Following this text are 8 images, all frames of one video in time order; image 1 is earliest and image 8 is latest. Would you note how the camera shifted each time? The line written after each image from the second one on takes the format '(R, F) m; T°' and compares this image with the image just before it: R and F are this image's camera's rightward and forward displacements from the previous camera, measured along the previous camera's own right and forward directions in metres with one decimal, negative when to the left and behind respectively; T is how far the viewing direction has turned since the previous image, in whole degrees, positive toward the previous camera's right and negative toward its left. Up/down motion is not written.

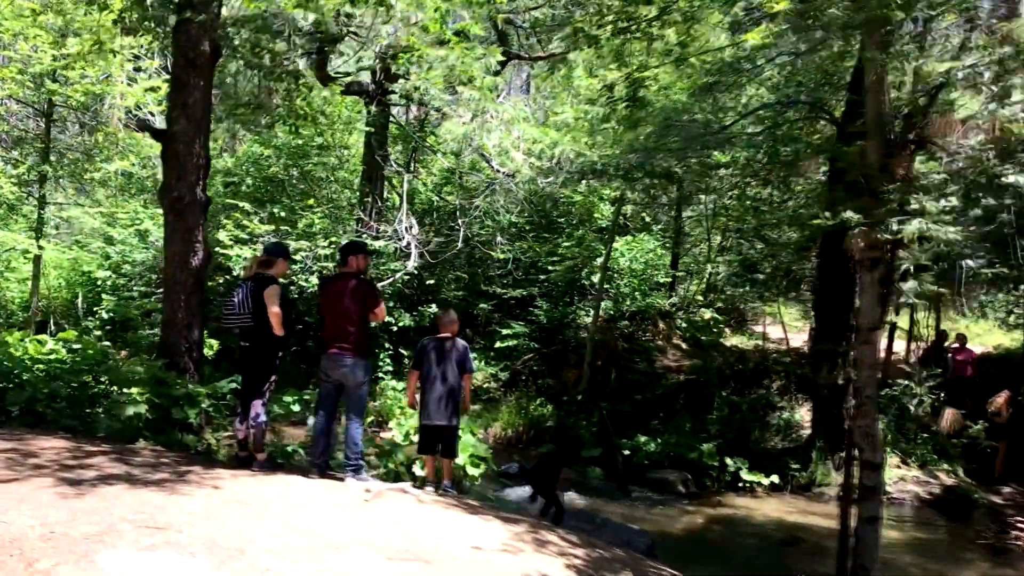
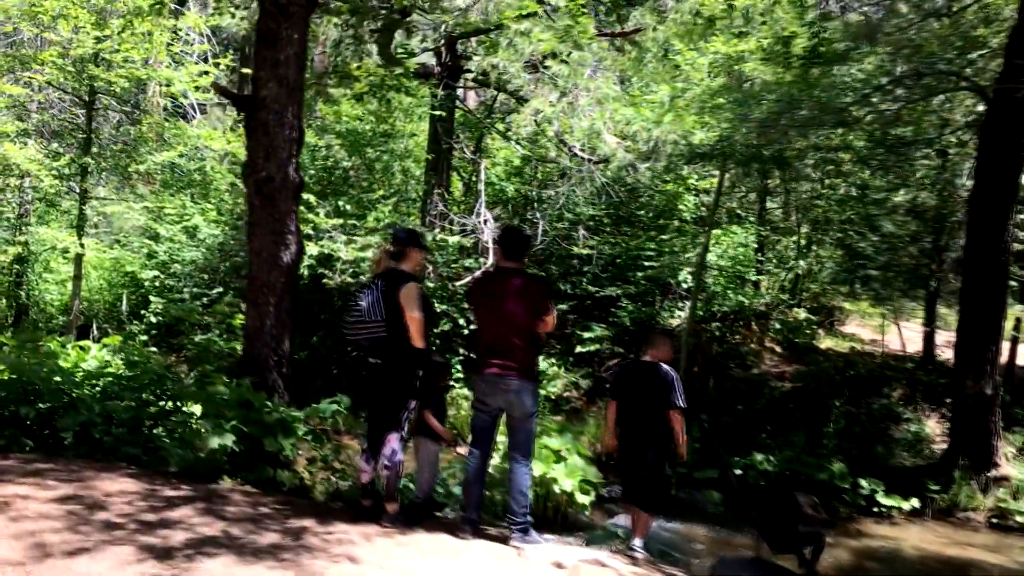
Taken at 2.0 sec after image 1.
(-0.7, +1.1) m; -2°
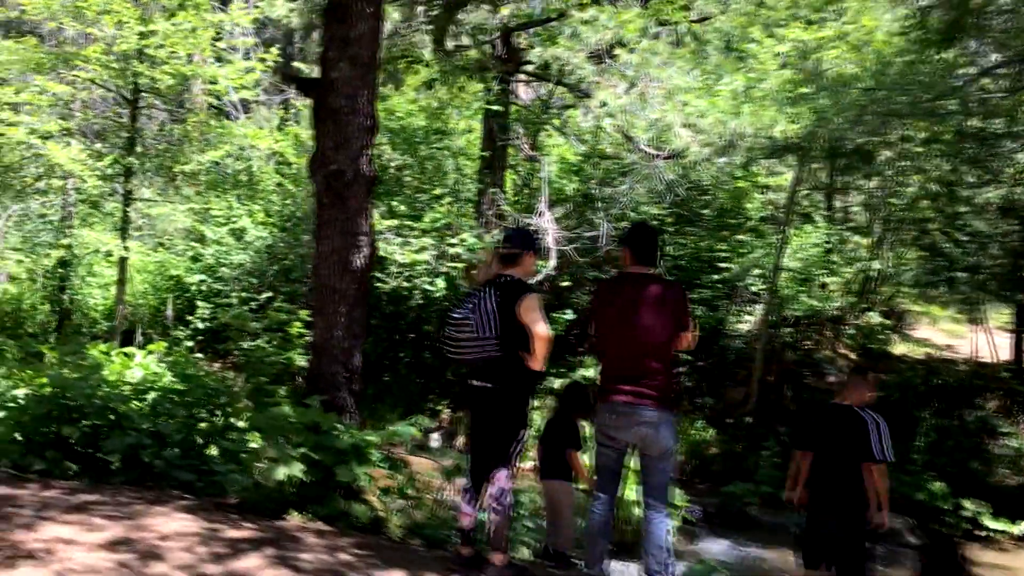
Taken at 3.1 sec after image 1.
(-0.3, +0.6) m; -2°
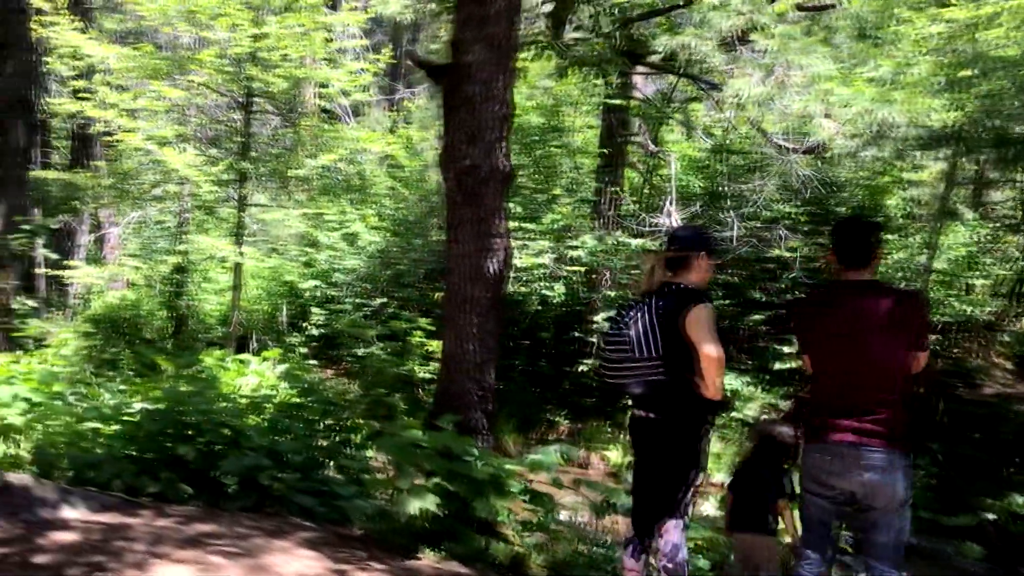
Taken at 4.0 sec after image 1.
(-0.2, +0.5) m; -6°
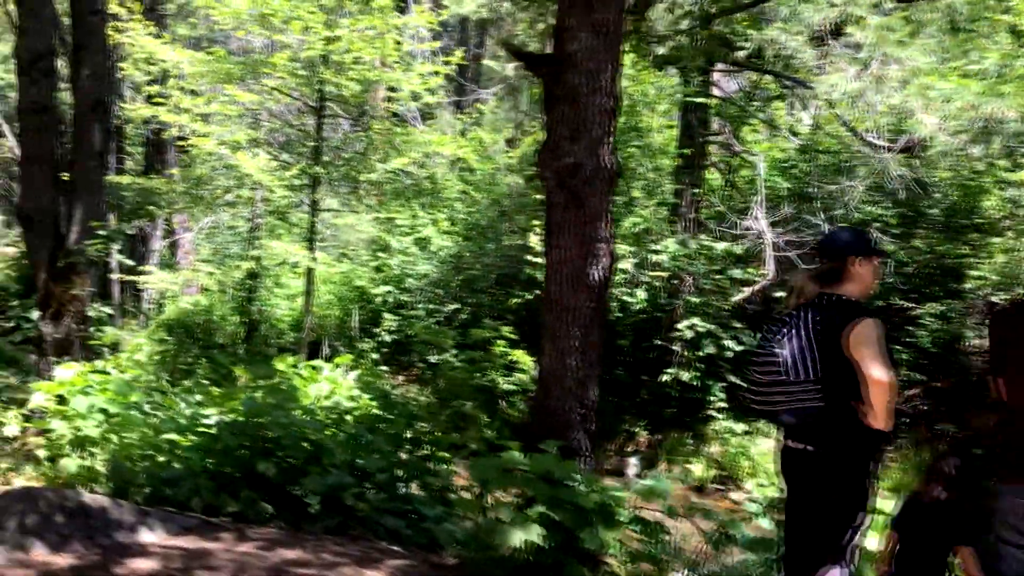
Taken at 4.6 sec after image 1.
(-0.2, +0.3) m; -4°
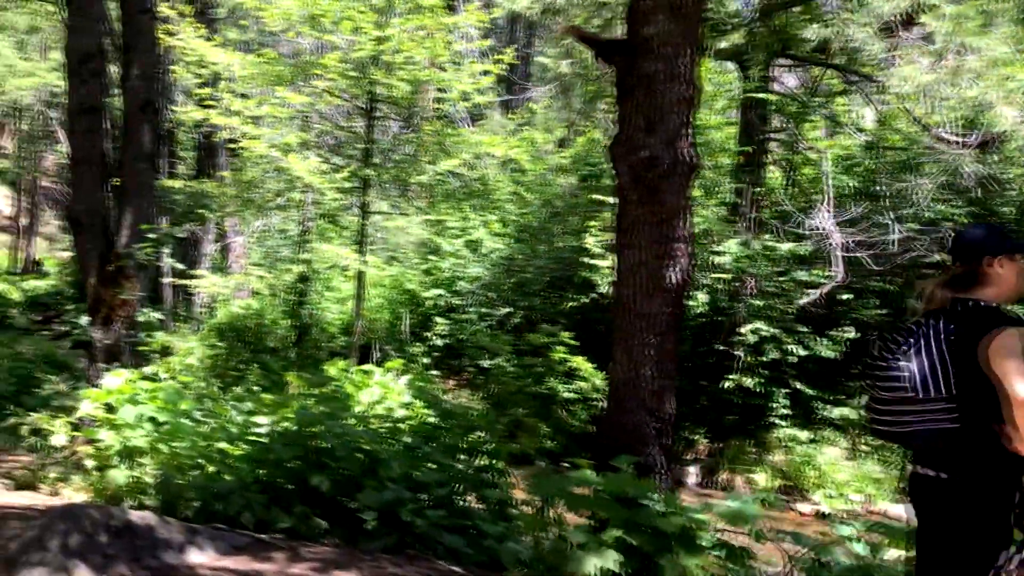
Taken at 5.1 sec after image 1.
(-0.1, +0.2) m; -3°
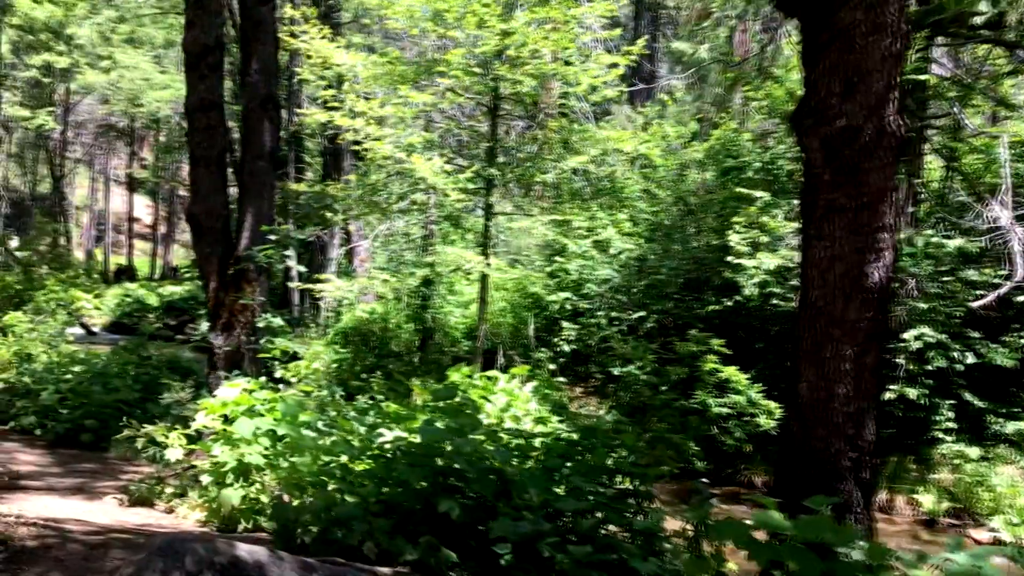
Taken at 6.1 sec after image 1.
(-0.1, +0.5) m; -7°
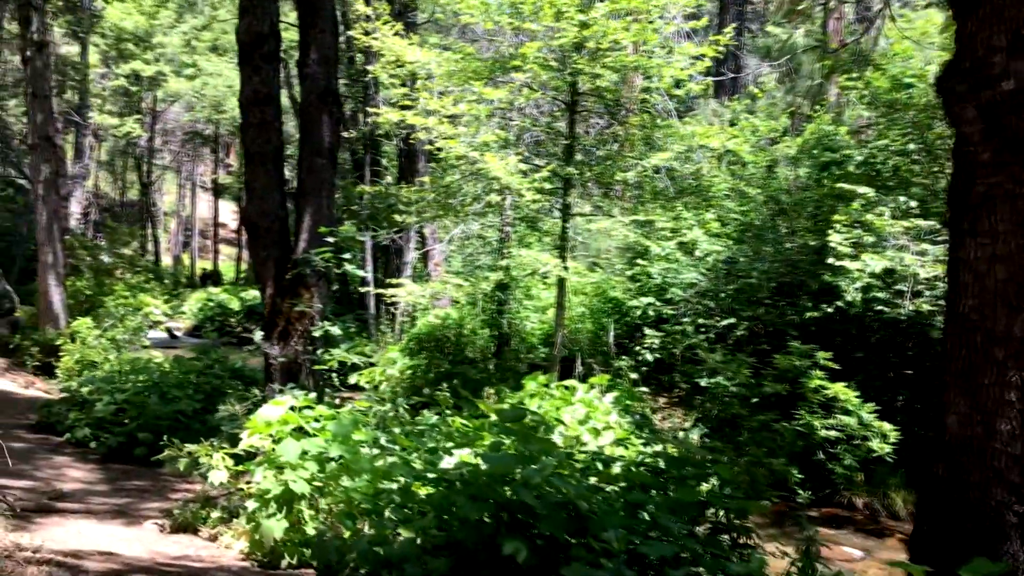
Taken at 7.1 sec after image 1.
(0.0, +0.5) m; -5°
